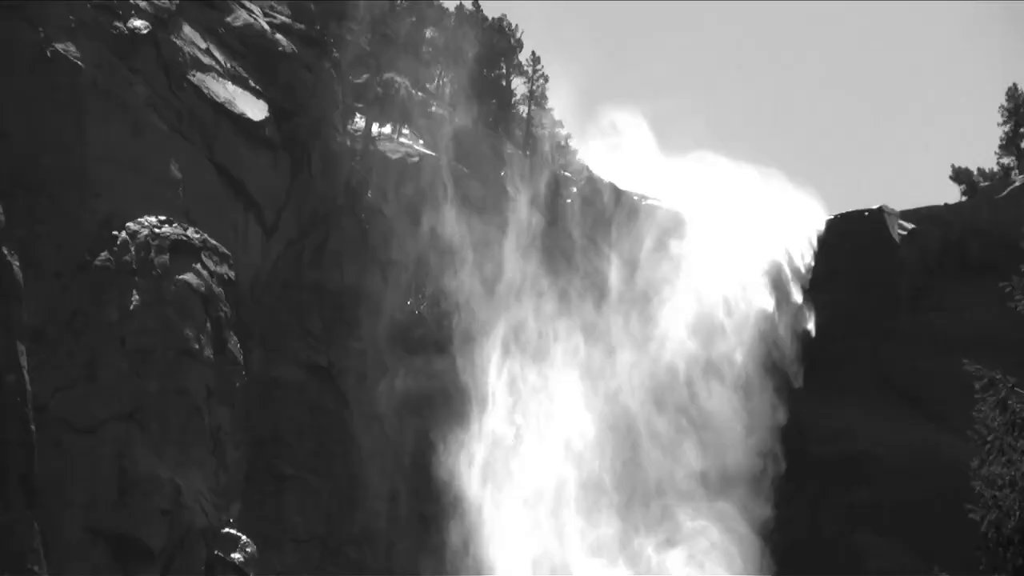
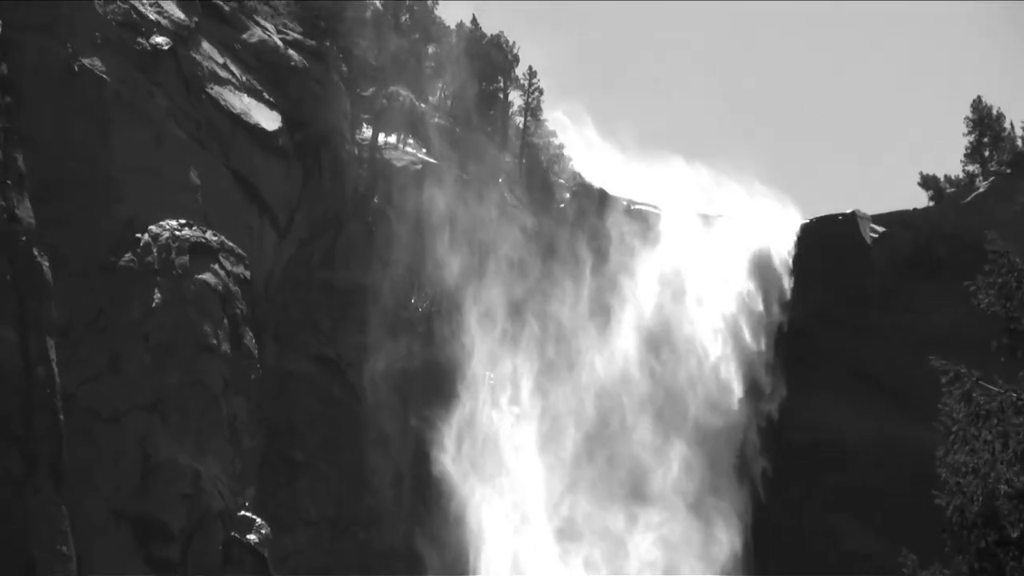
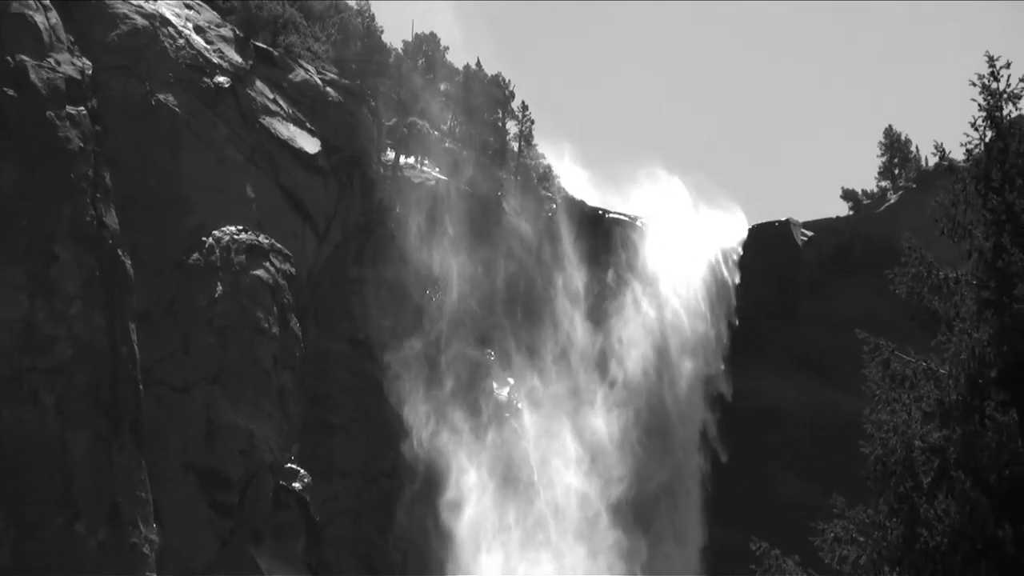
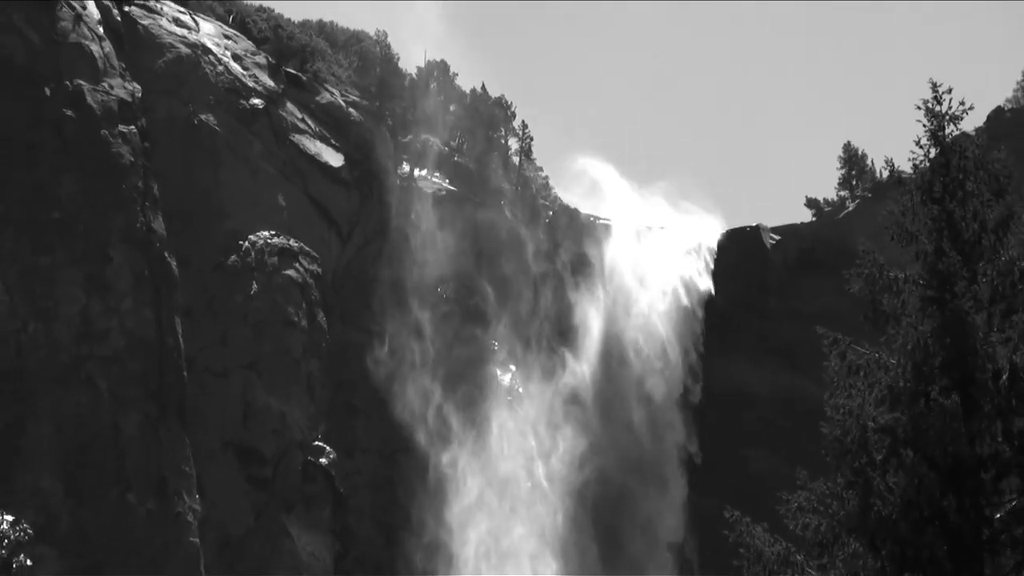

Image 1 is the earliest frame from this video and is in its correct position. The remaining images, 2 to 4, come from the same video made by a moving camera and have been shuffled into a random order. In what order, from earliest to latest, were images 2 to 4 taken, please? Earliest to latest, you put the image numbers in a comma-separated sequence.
2, 3, 4
